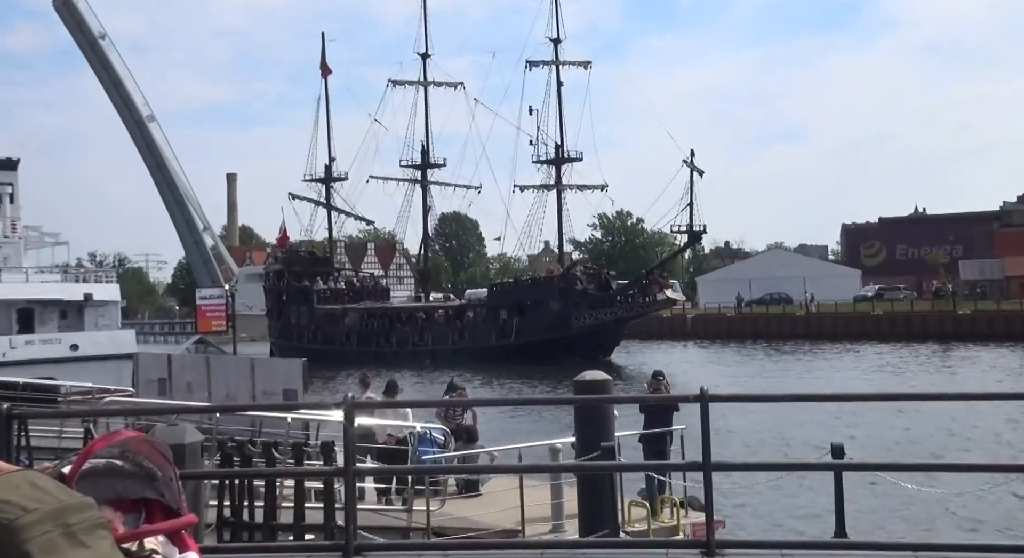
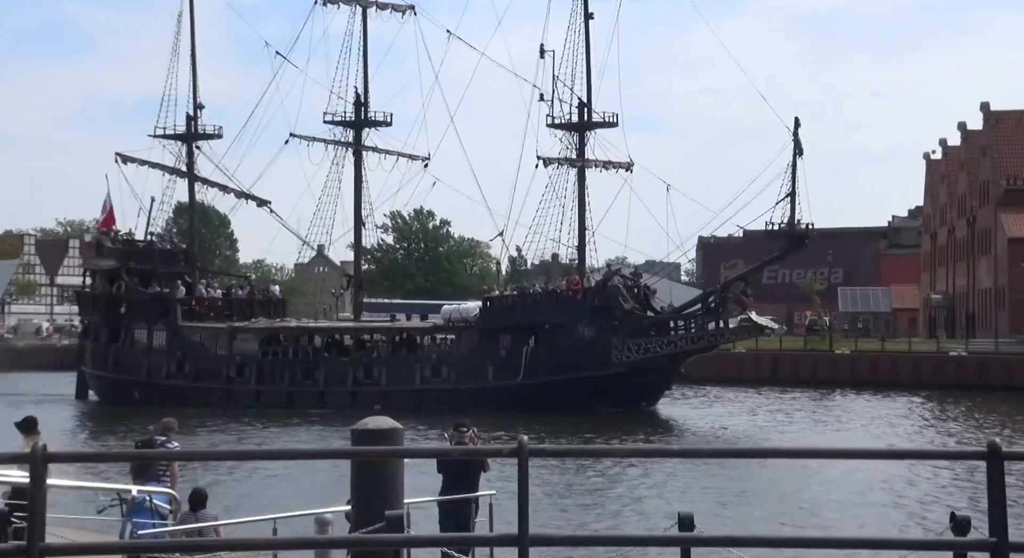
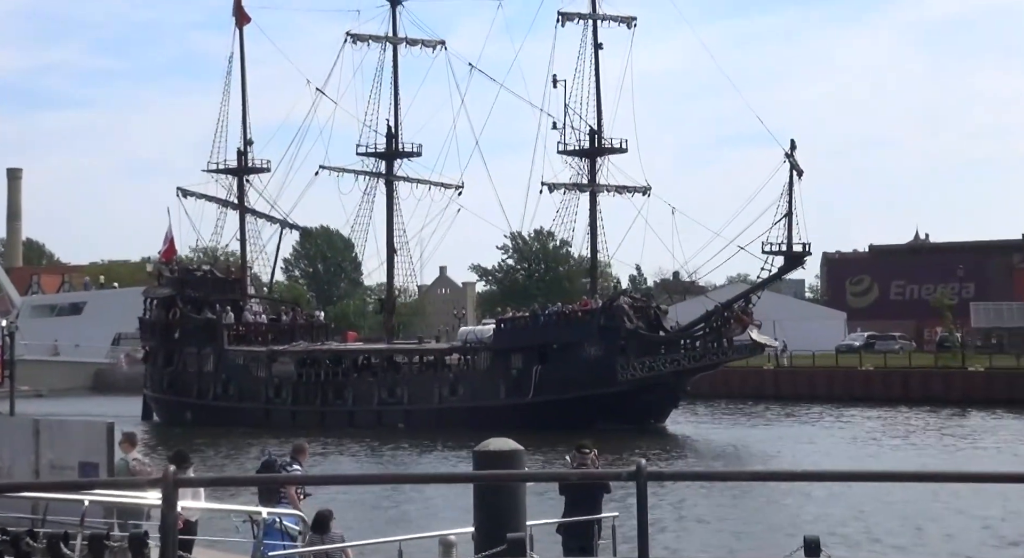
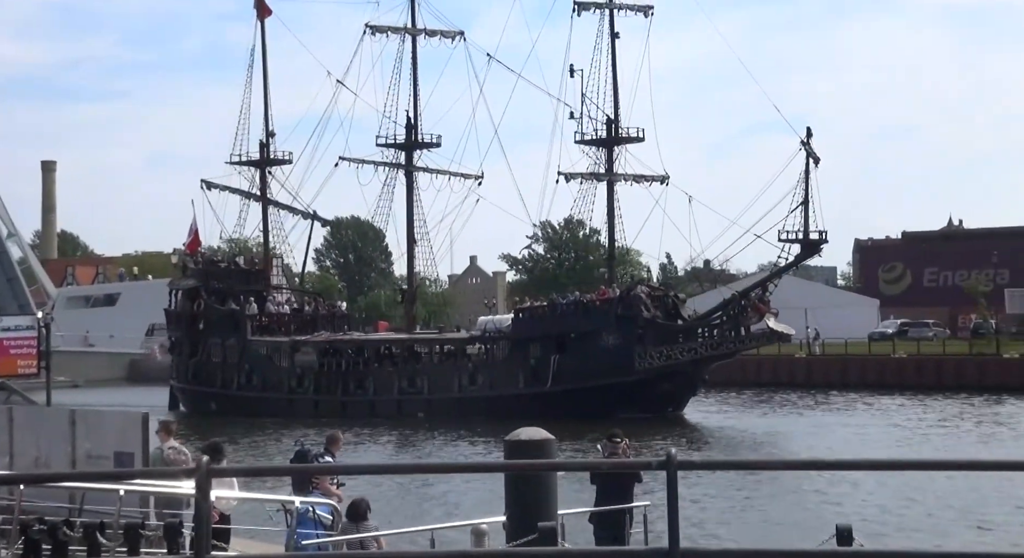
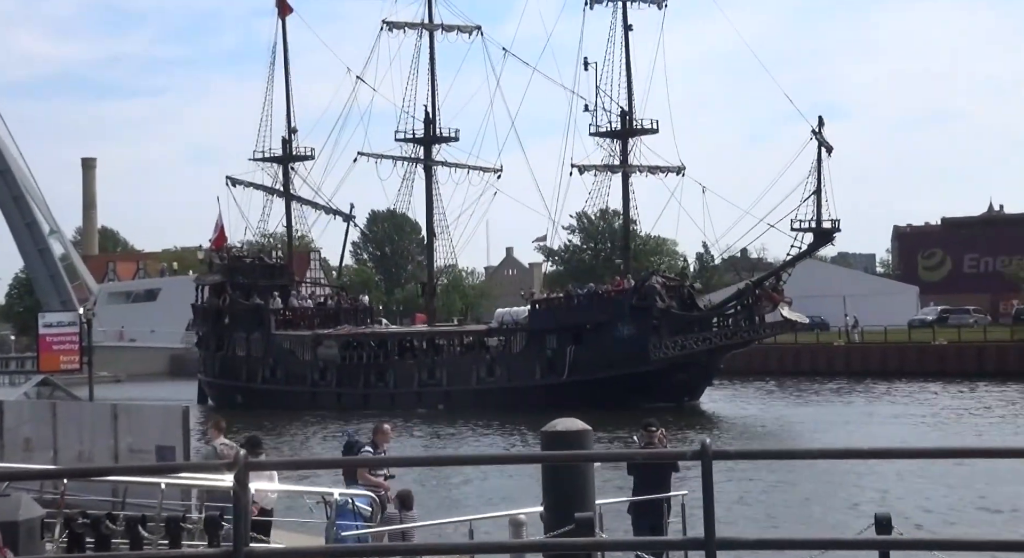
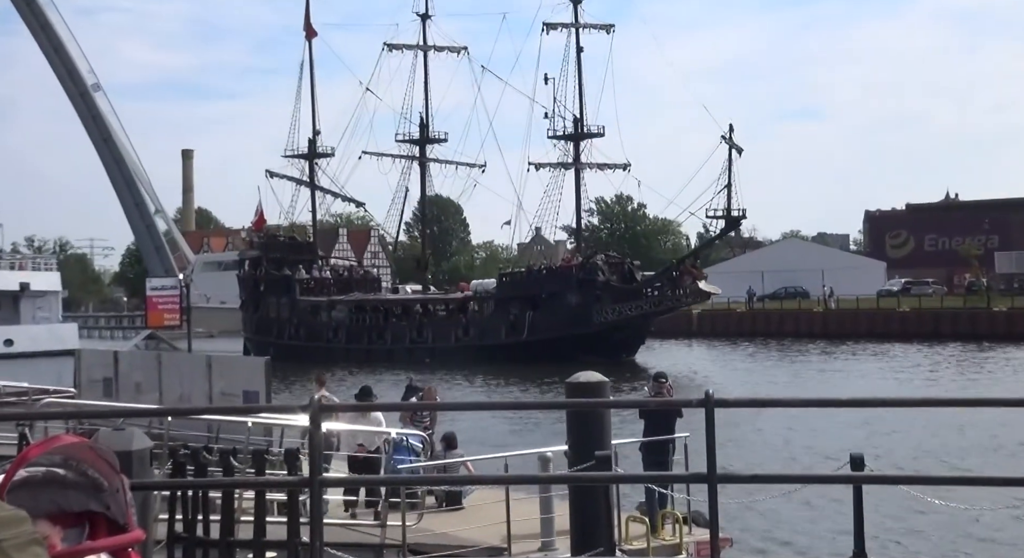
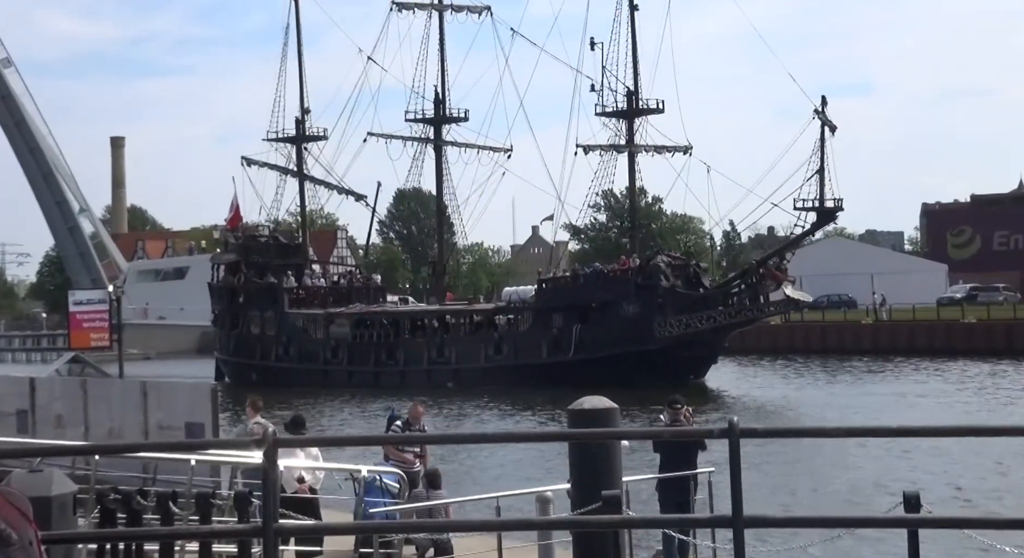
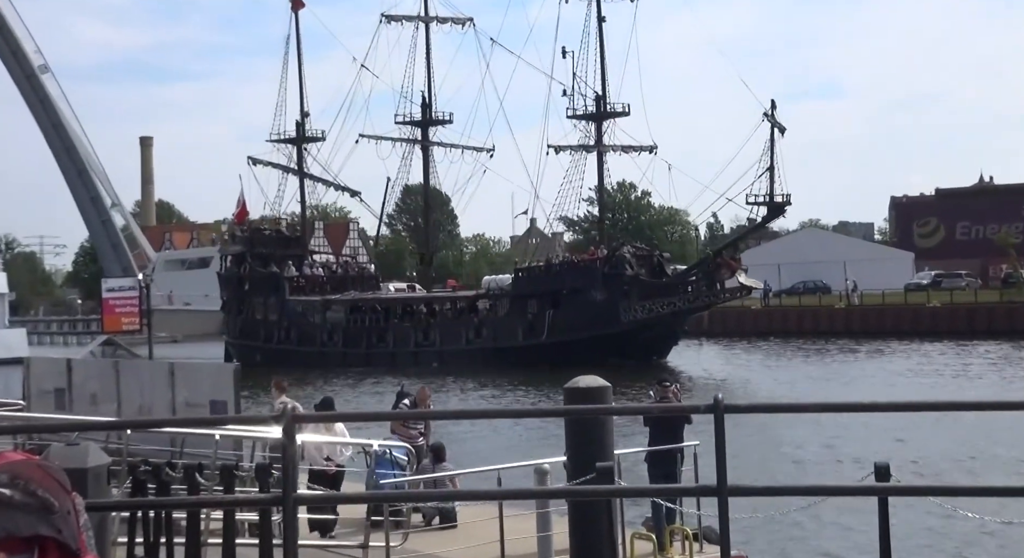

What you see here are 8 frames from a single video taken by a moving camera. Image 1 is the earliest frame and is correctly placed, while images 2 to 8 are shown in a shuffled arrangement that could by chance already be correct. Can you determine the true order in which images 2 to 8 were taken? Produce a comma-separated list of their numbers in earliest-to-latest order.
6, 8, 7, 5, 4, 3, 2
